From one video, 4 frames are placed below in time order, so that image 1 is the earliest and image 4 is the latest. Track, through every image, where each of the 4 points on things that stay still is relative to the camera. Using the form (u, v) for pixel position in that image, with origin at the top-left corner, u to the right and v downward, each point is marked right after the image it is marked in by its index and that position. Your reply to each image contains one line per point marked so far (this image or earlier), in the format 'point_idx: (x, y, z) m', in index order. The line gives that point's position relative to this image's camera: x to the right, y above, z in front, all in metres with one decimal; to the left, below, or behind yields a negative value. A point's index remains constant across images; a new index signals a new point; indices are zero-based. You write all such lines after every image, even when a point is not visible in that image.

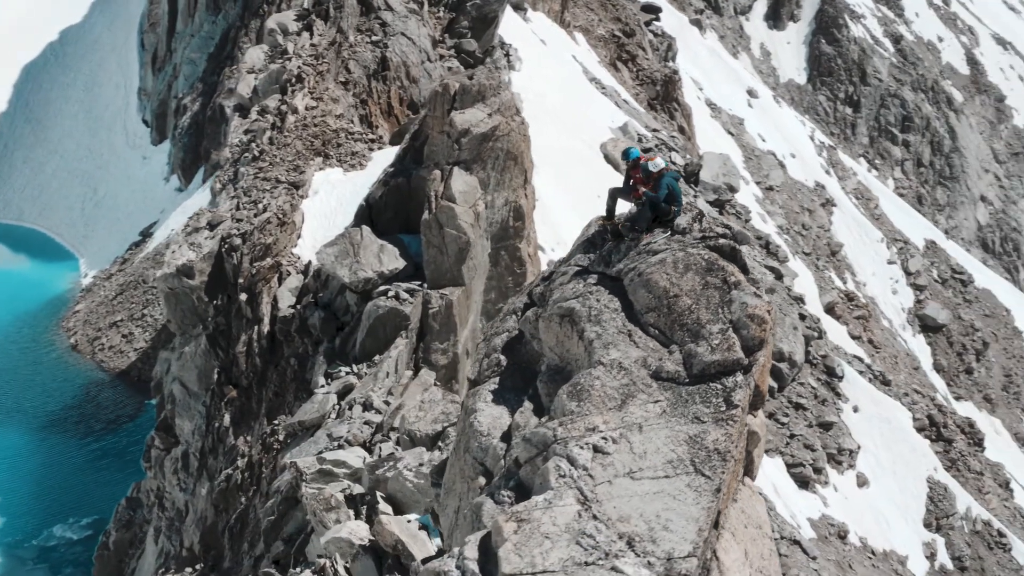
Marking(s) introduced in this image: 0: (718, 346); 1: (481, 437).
0: (+1.4, -0.4, +9.4) m
1: (-0.2, -1.1, +10.2) m
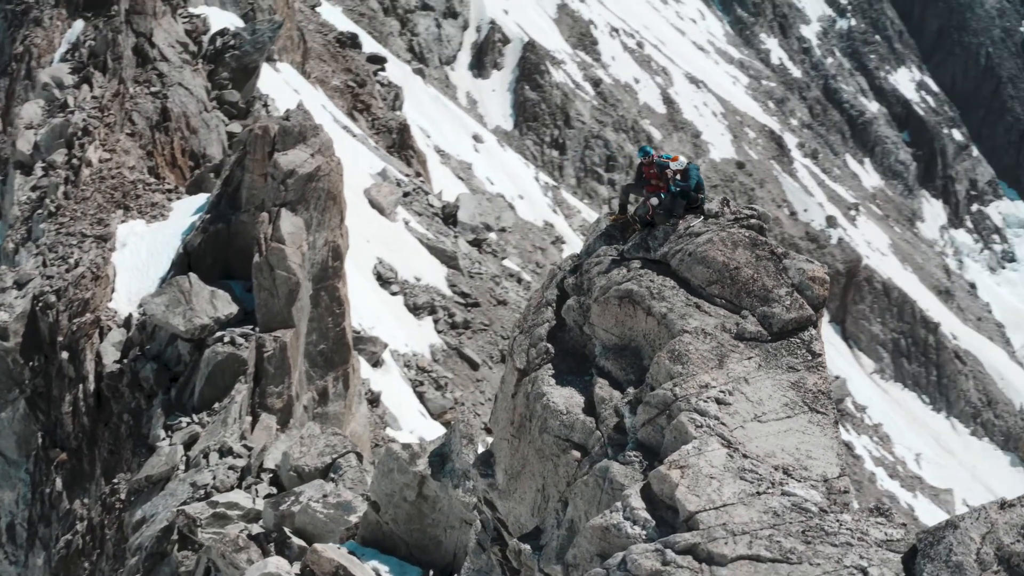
0: (+2.1, -0.1, +10.6) m
1: (+0.4, -1.0, +11.0) m
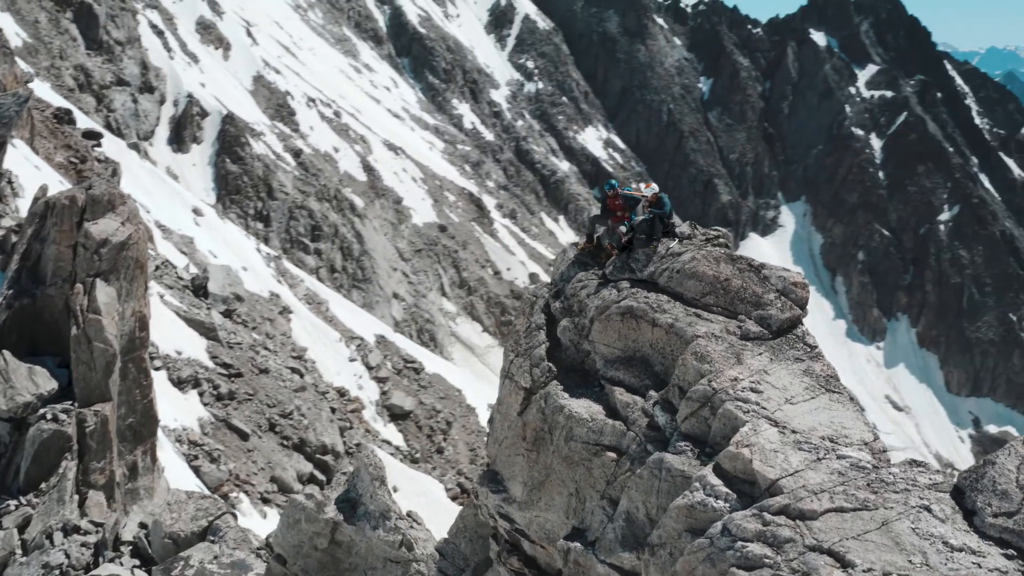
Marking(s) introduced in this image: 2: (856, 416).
0: (+2.4, -0.2, +12.2) m
1: (+0.7, -1.2, +12.2) m
2: (+2.7, -1.0, +10.9) m
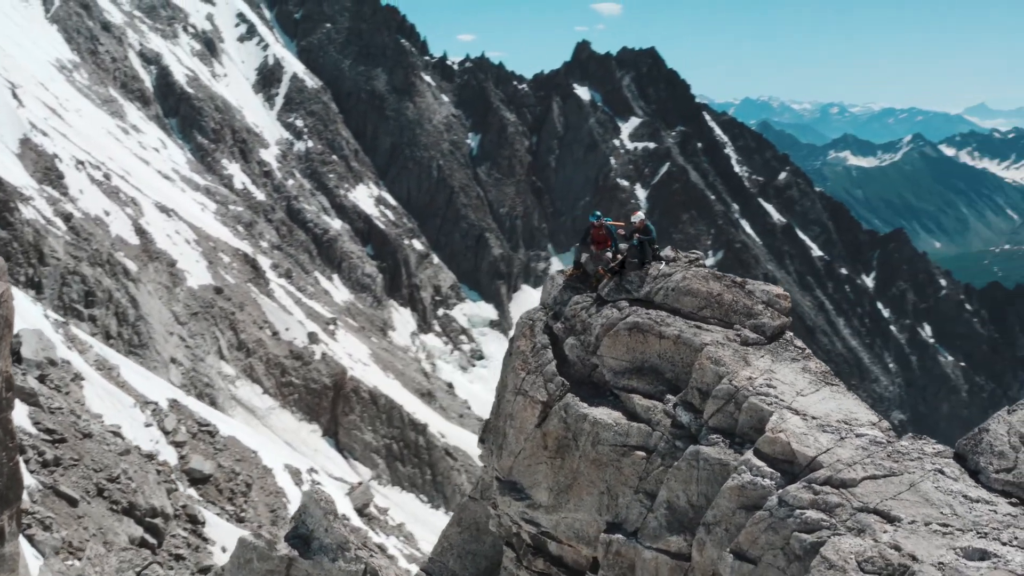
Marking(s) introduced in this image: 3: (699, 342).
0: (+2.6, -0.3, +13.9) m
1: (+1.0, -1.3, +13.5) m
2: (+3.2, -1.1, +12.7) m
3: (+1.8, -0.6, +13.6) m
